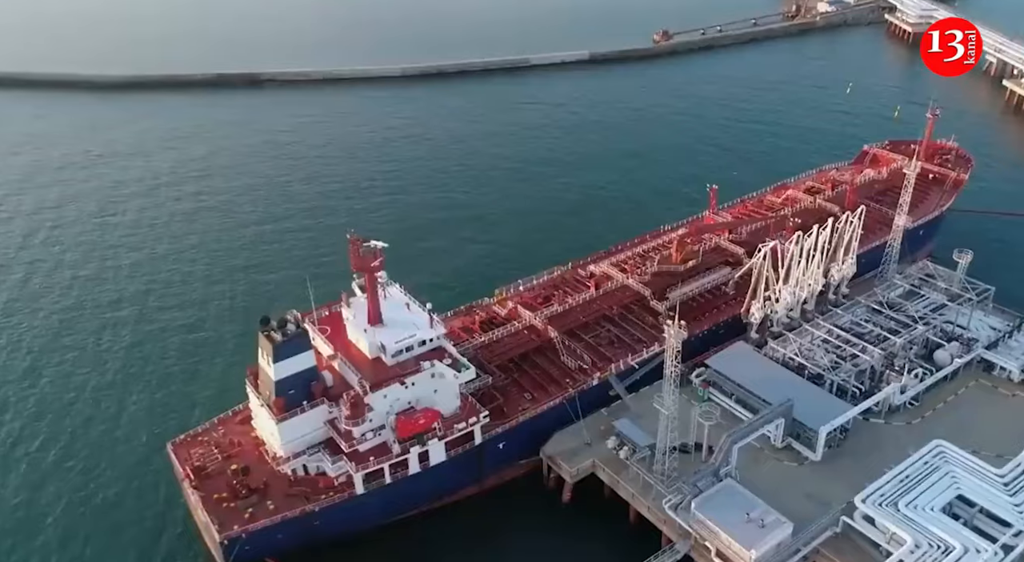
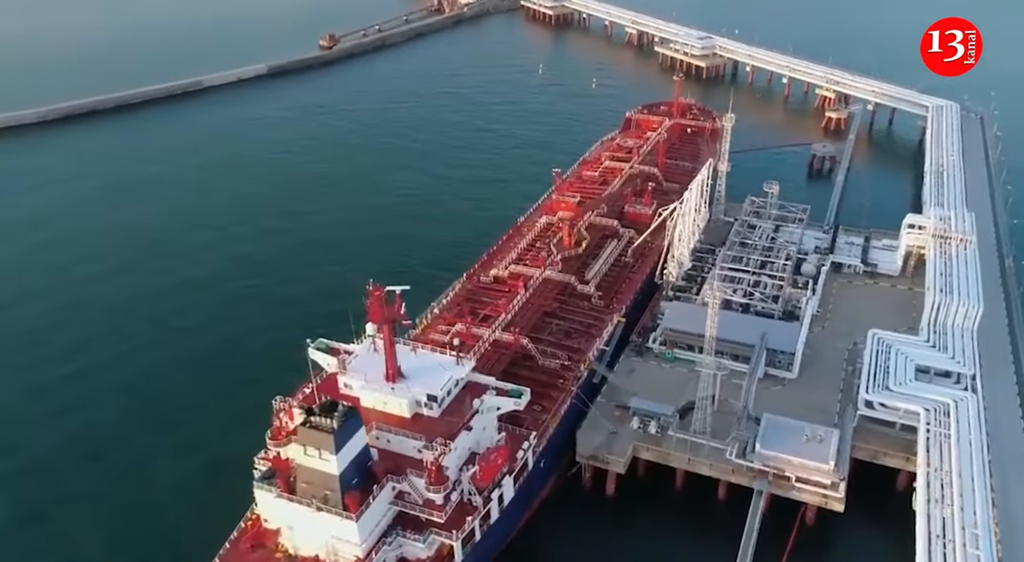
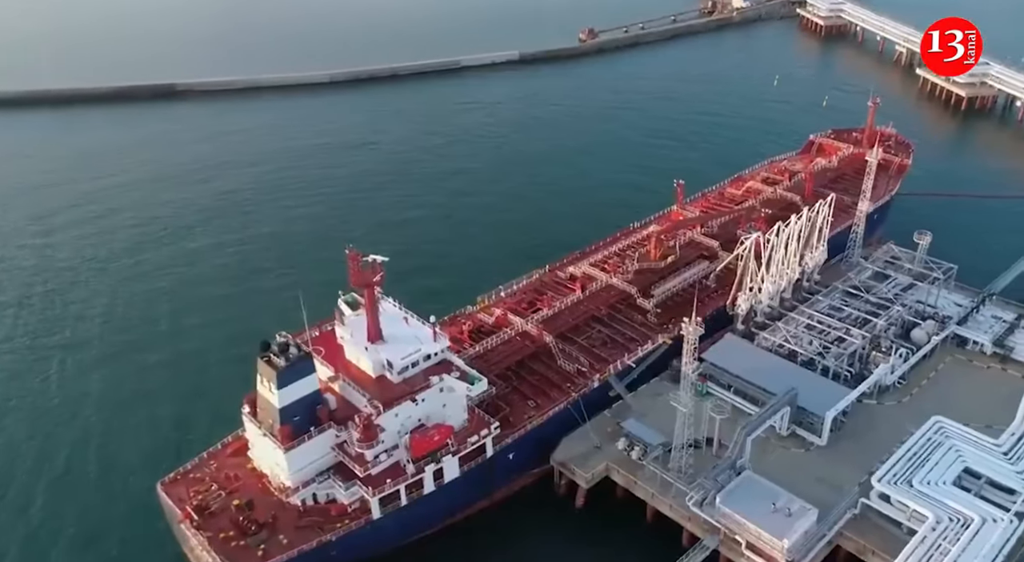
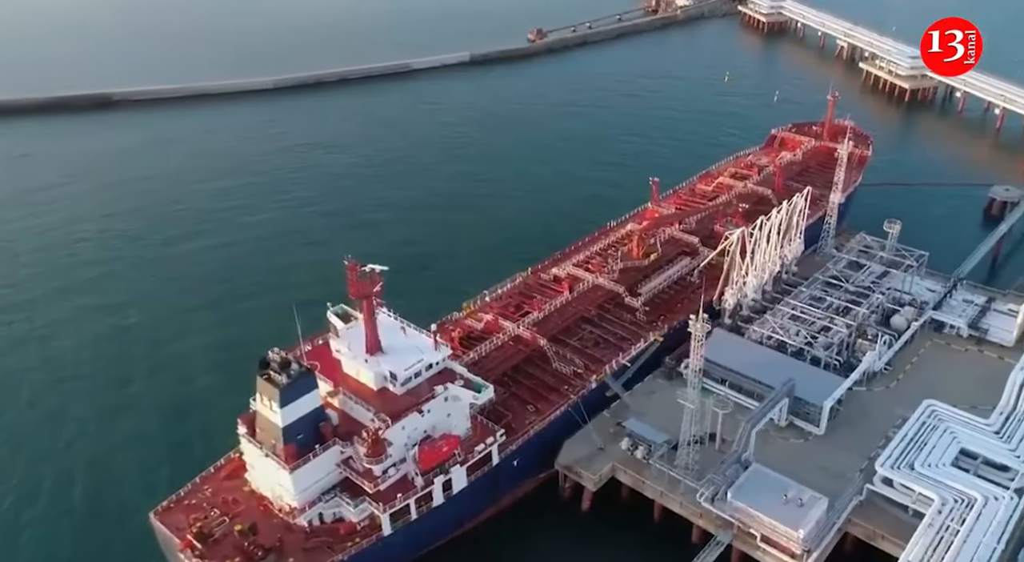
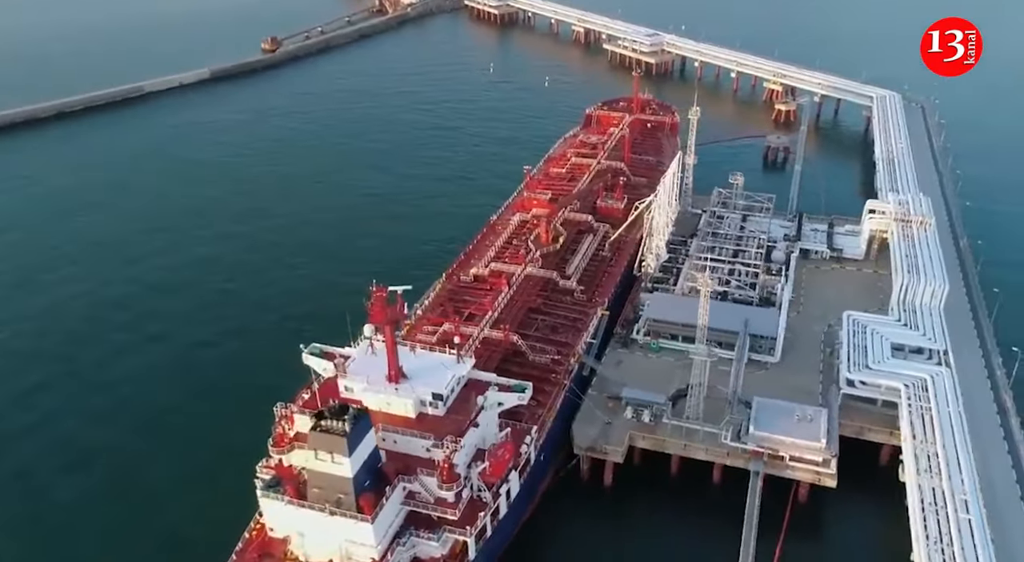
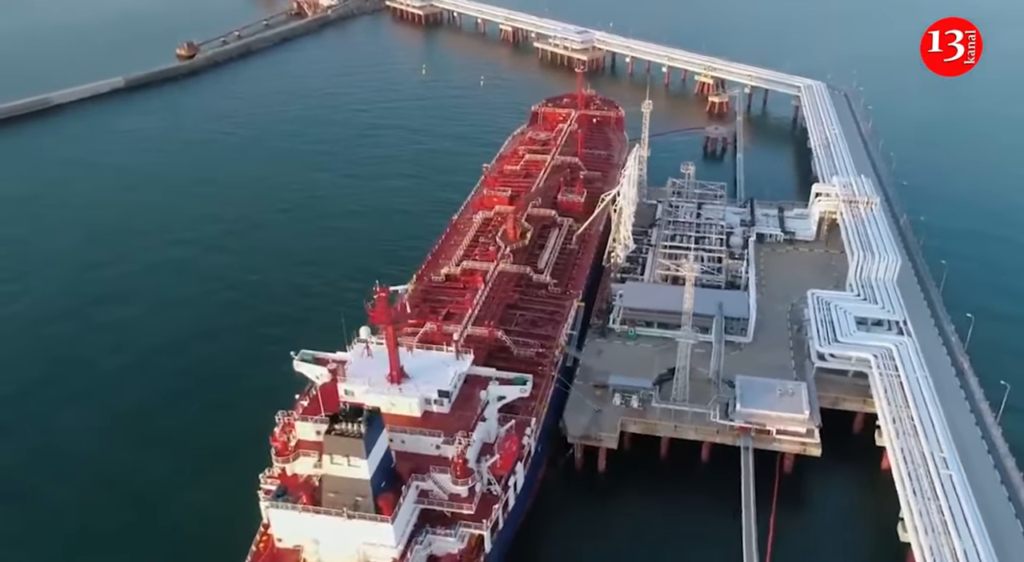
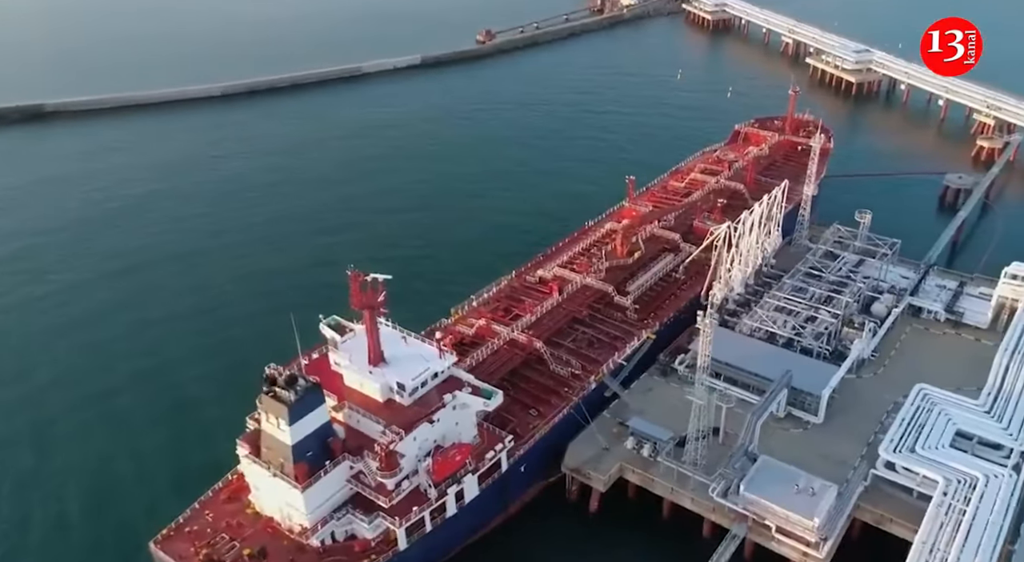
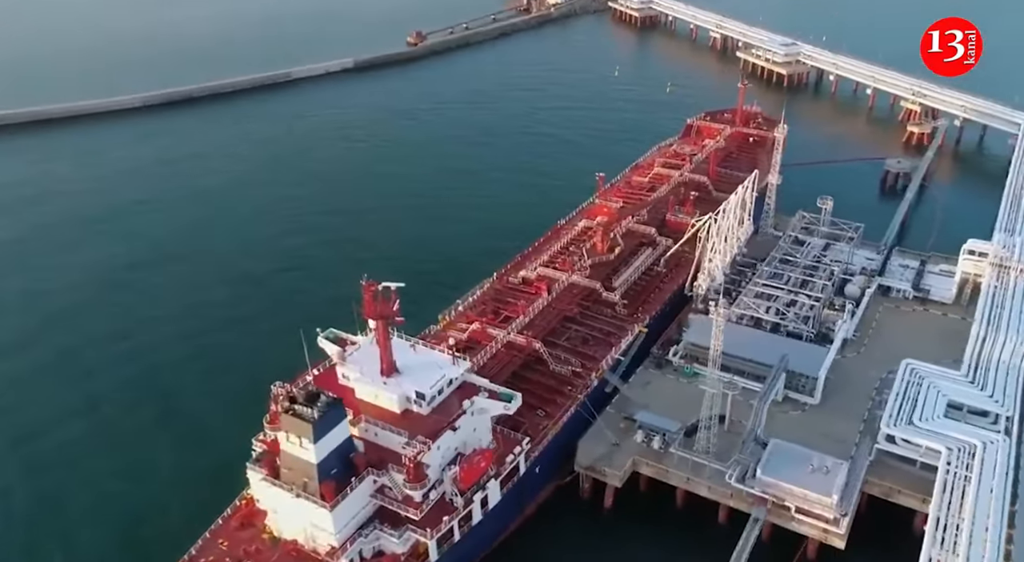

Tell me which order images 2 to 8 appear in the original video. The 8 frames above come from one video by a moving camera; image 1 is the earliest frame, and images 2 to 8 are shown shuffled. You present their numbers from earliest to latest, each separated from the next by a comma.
3, 4, 7, 8, 2, 5, 6
